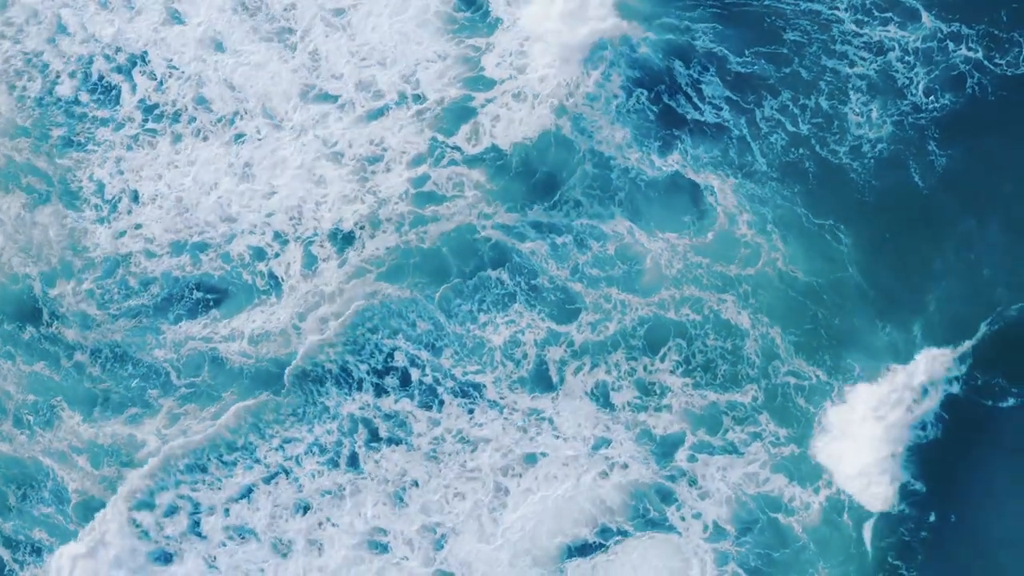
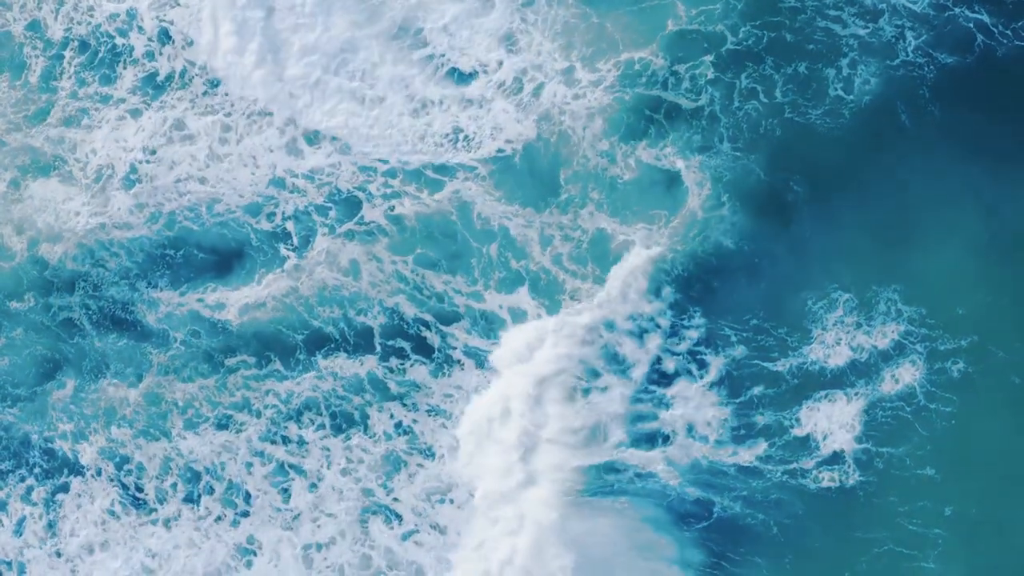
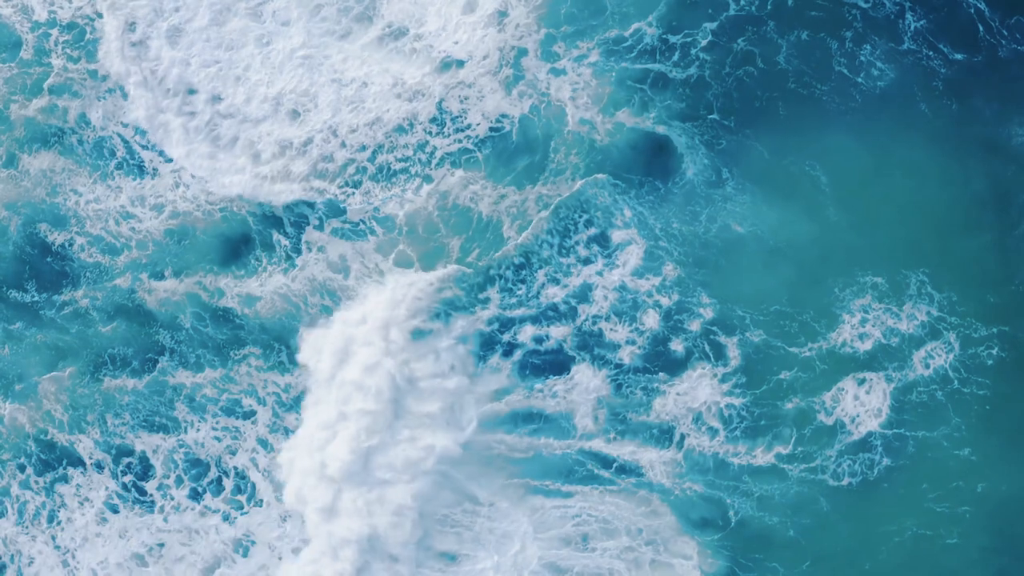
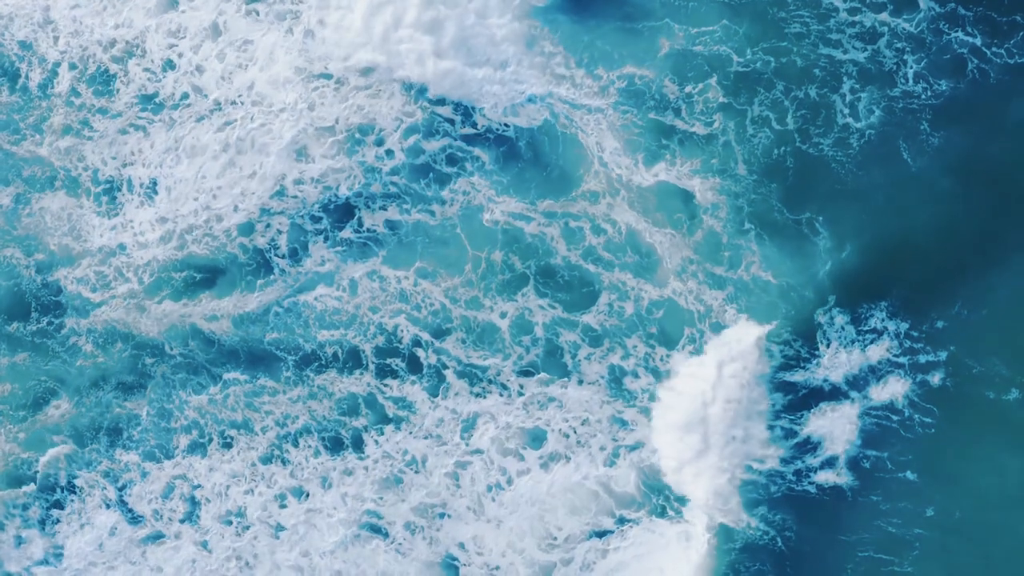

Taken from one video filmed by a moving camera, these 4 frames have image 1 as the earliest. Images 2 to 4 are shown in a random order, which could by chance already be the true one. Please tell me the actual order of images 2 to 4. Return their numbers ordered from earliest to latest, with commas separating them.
4, 2, 3
